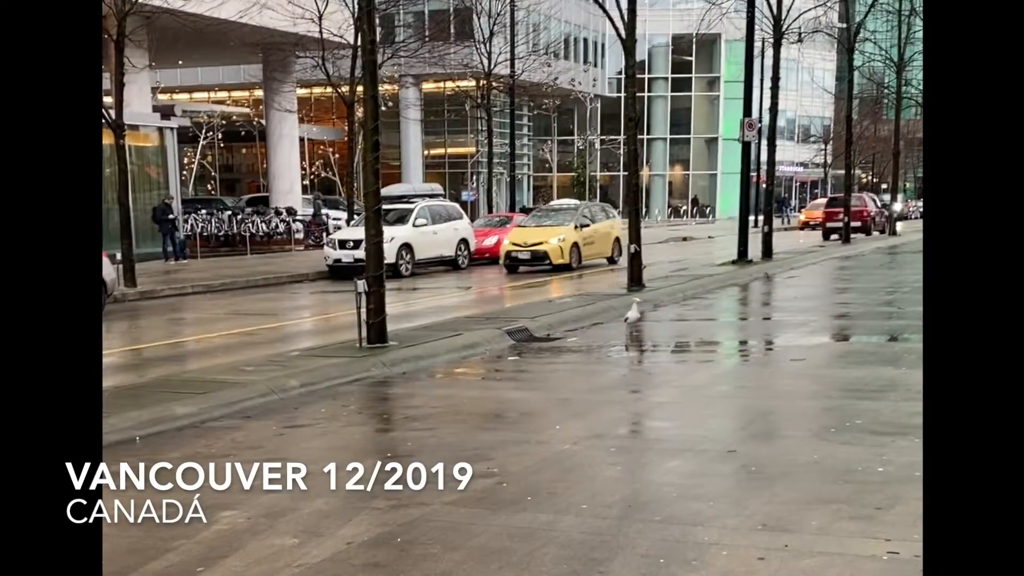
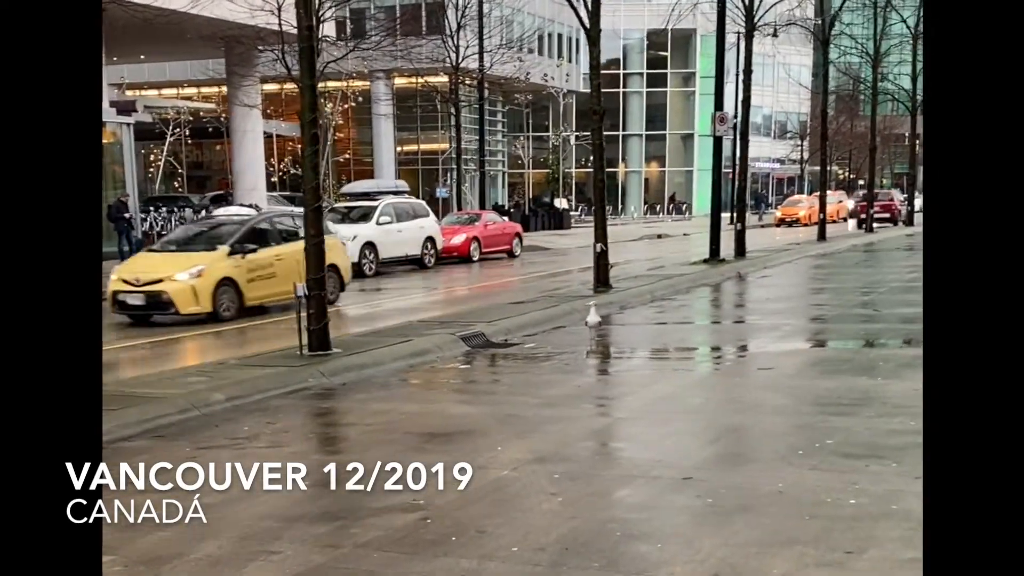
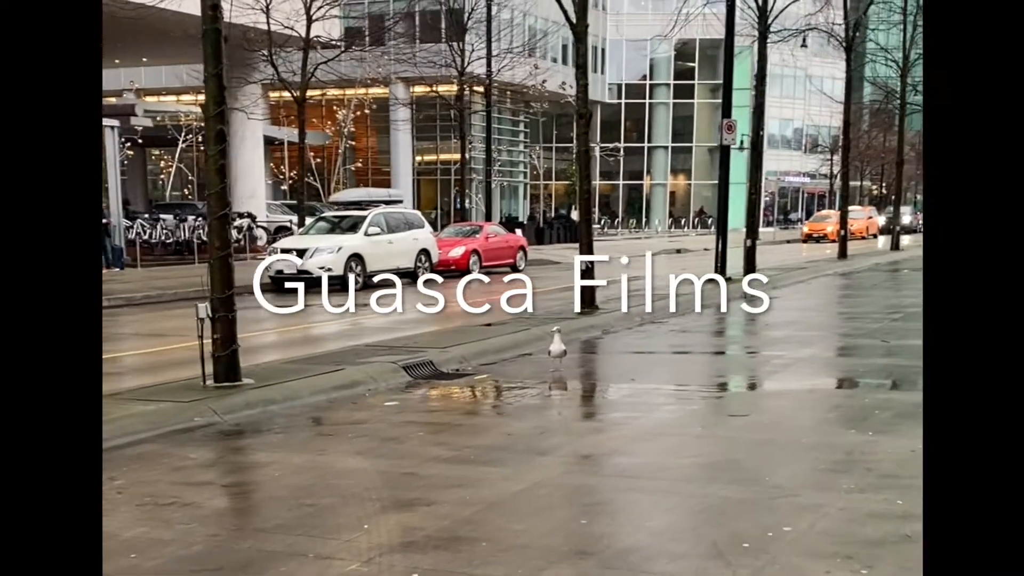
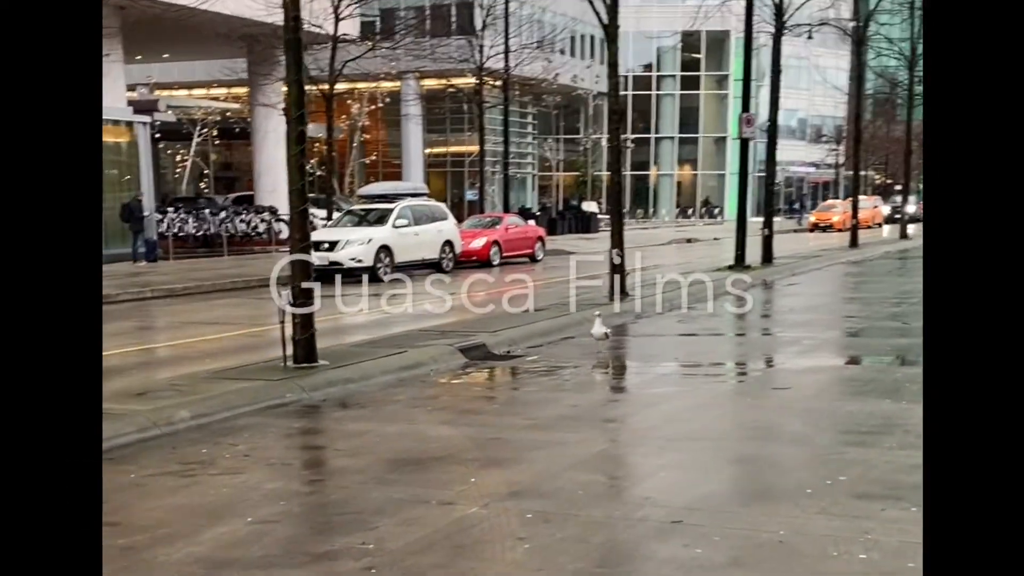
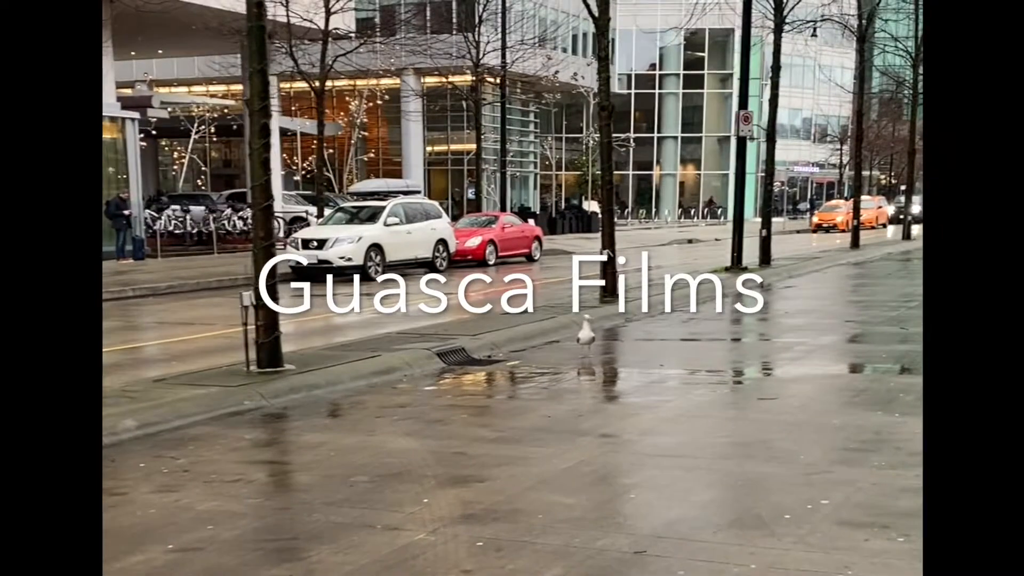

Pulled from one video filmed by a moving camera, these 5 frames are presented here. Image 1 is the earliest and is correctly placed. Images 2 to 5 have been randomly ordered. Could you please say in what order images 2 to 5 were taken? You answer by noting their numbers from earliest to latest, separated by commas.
2, 4, 5, 3
